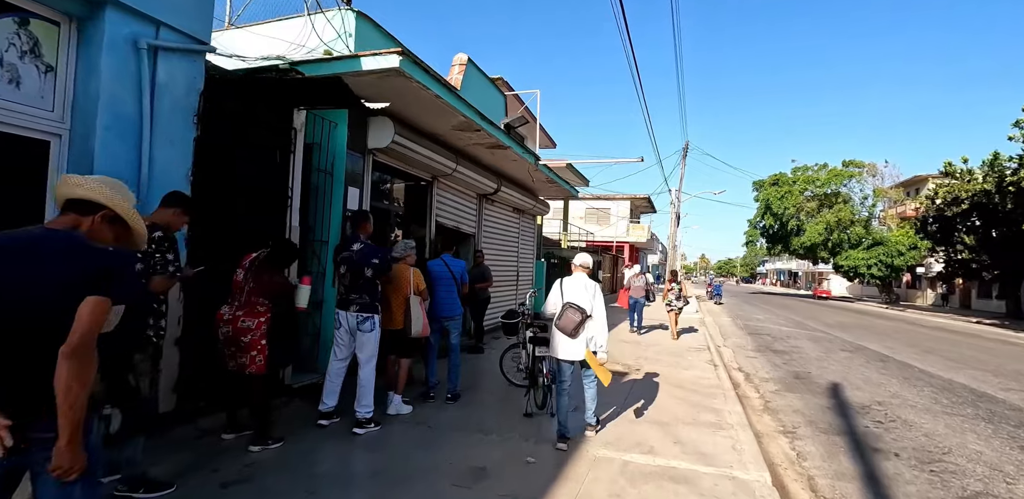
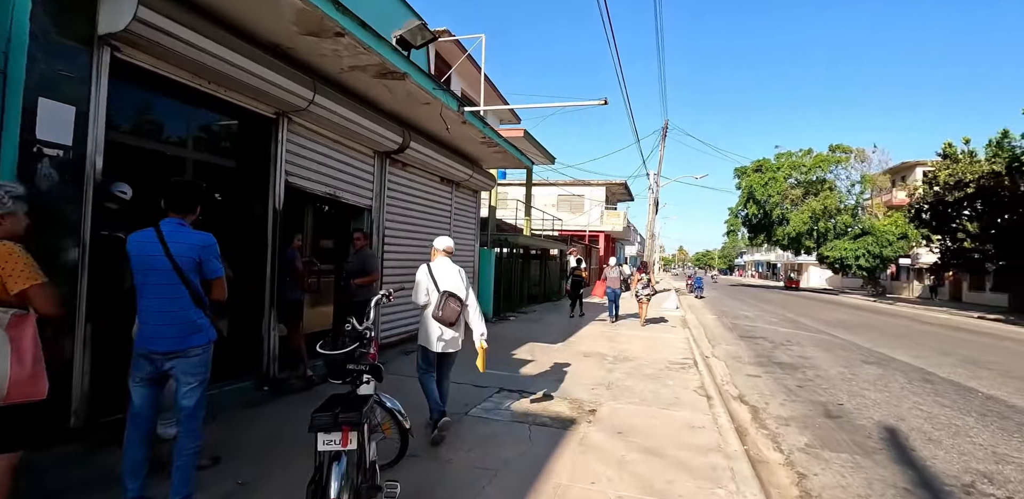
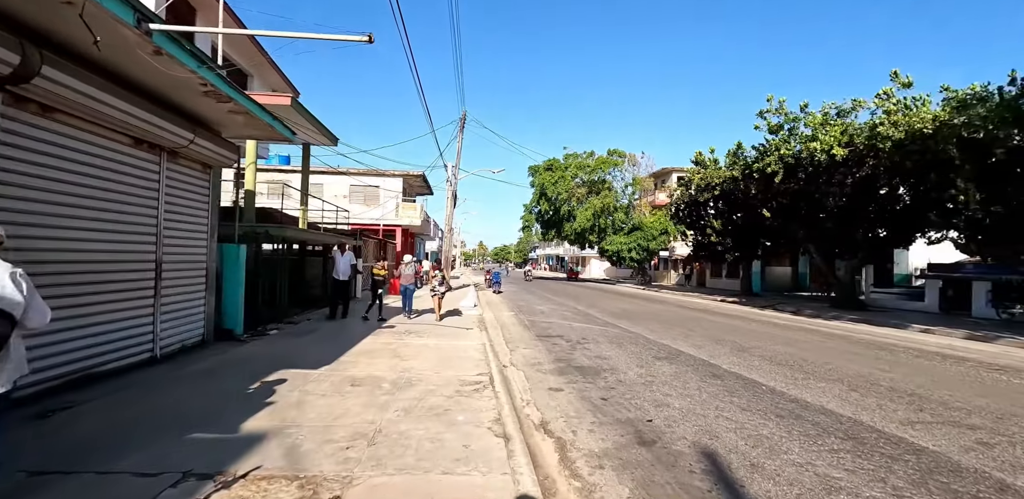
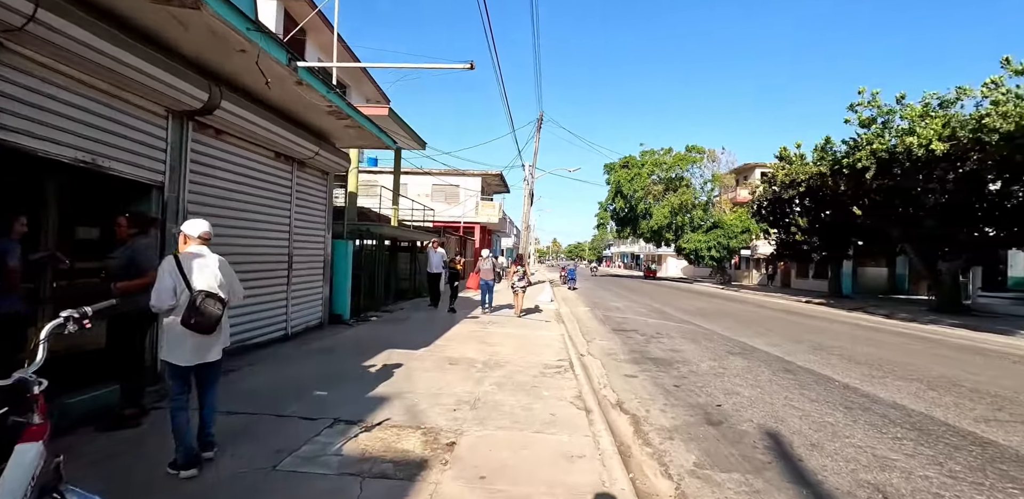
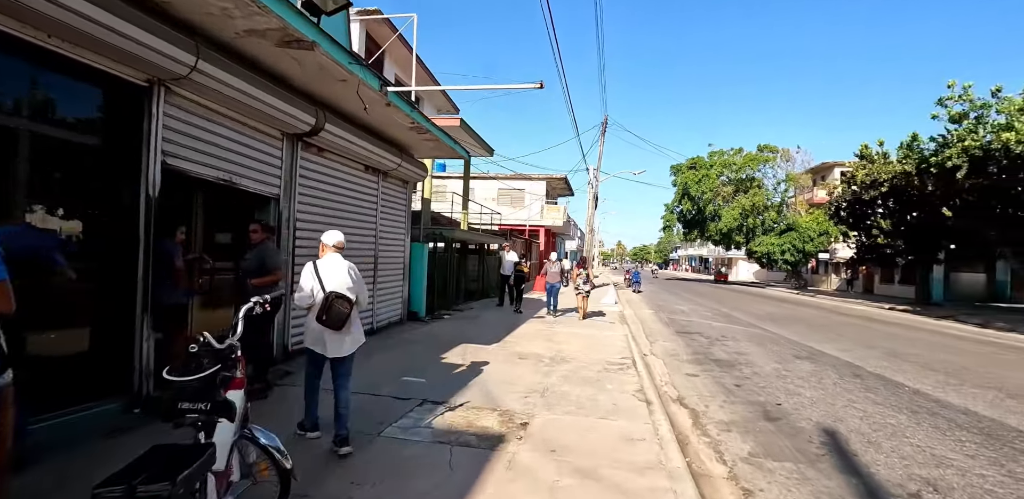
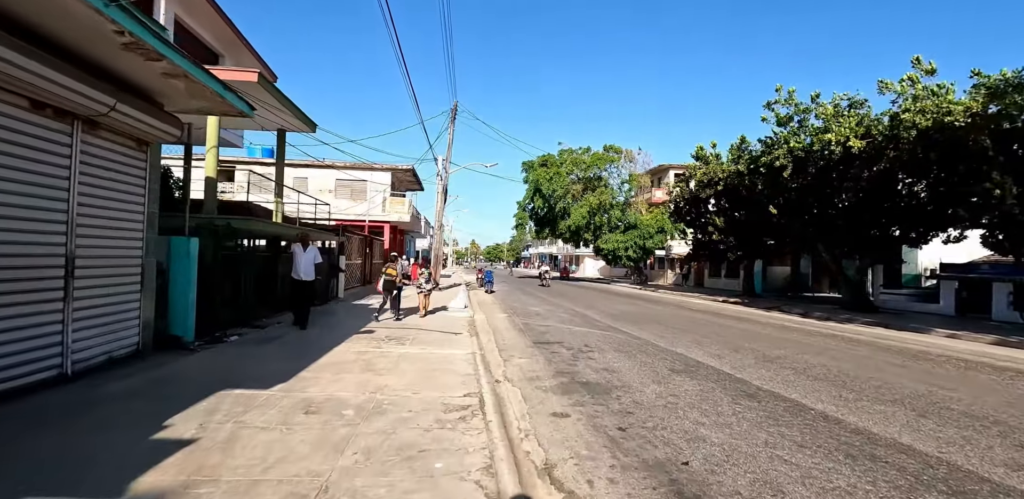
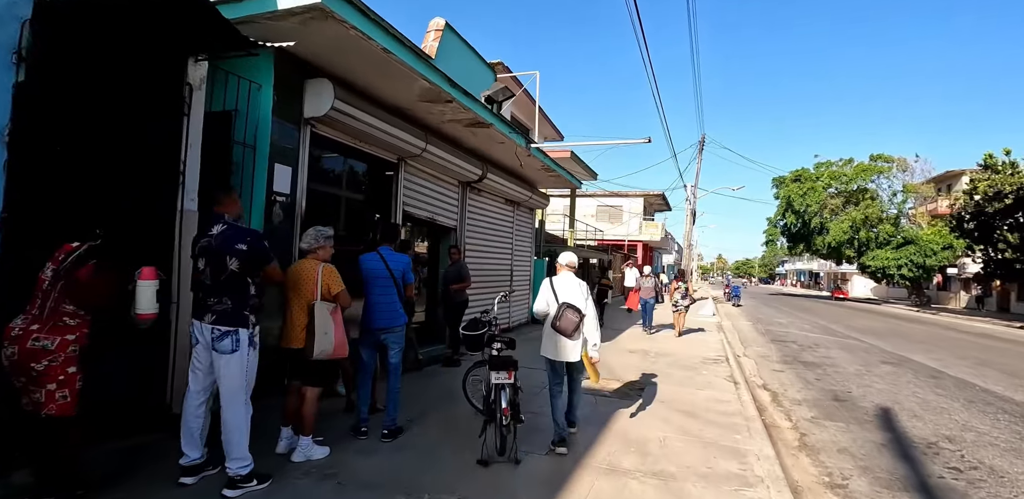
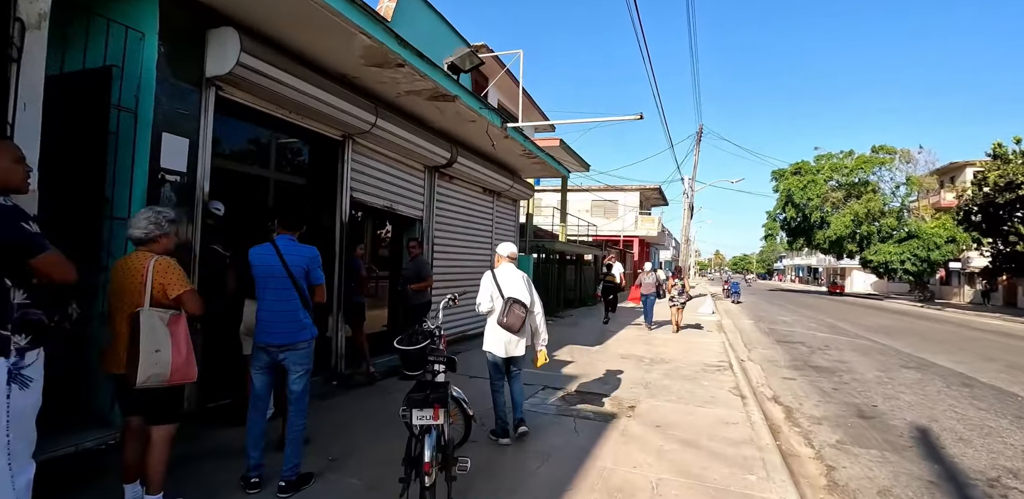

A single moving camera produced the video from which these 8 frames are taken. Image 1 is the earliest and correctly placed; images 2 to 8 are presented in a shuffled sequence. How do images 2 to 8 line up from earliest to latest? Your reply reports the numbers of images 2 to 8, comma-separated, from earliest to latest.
7, 8, 2, 5, 4, 3, 6
